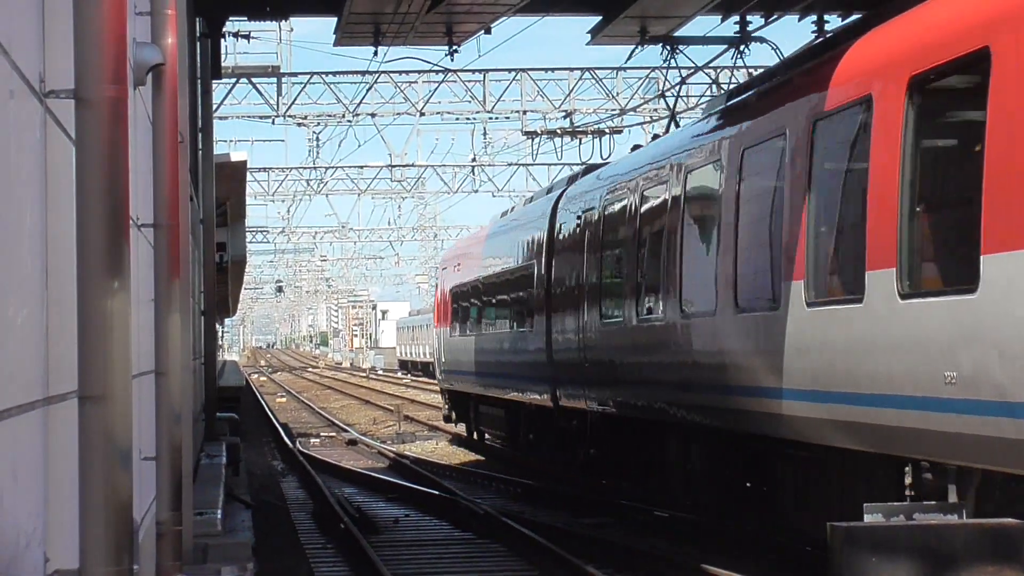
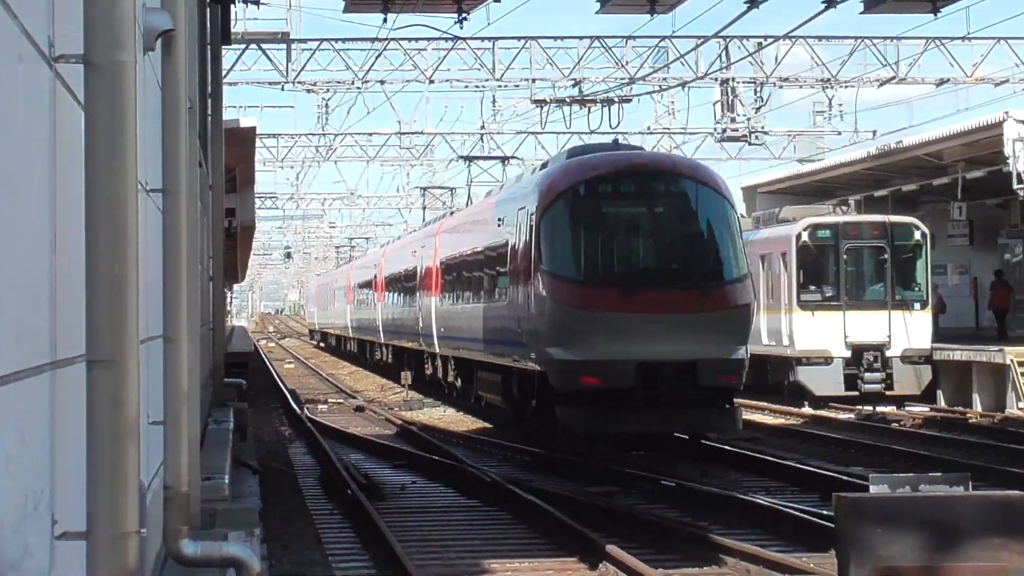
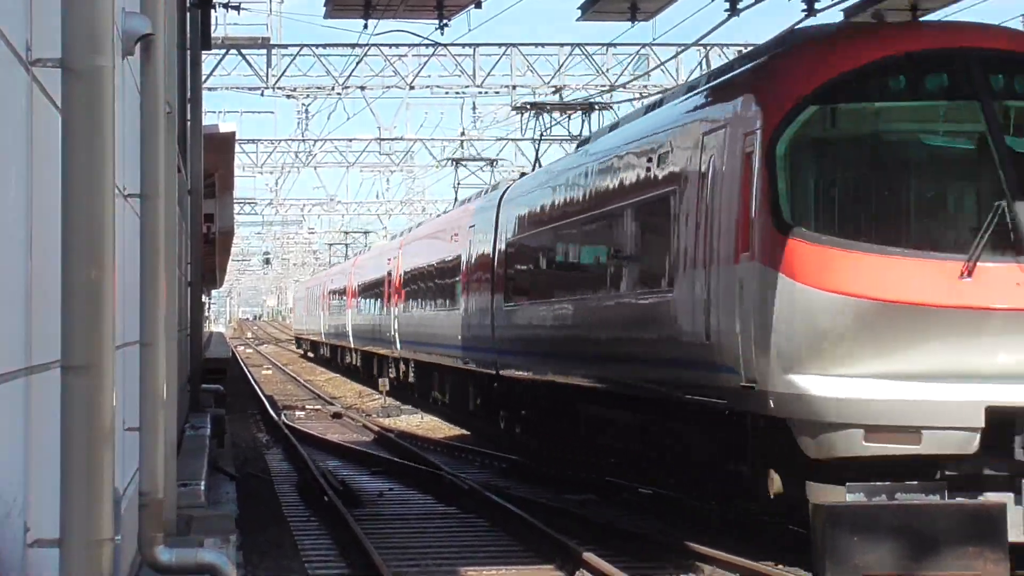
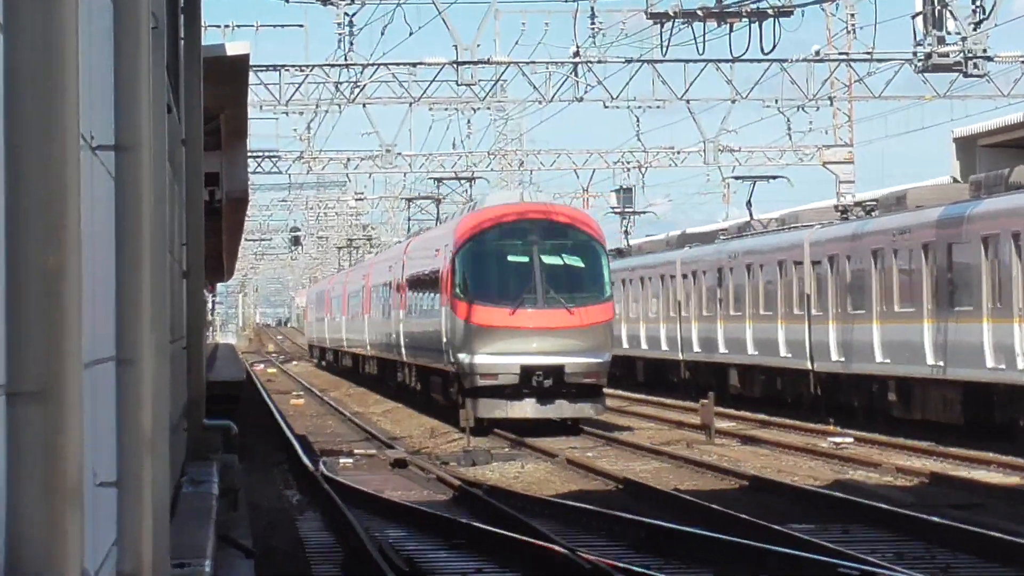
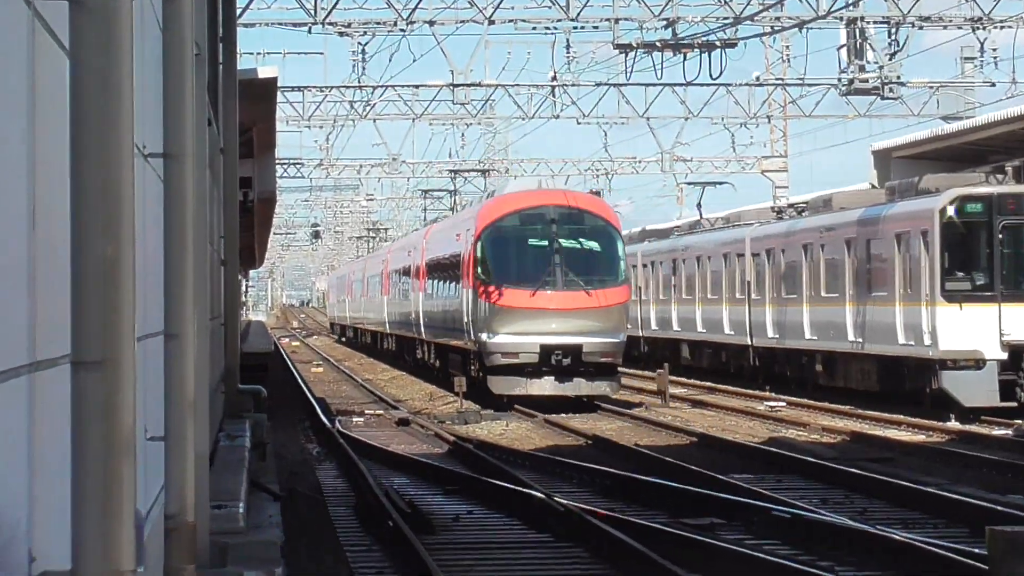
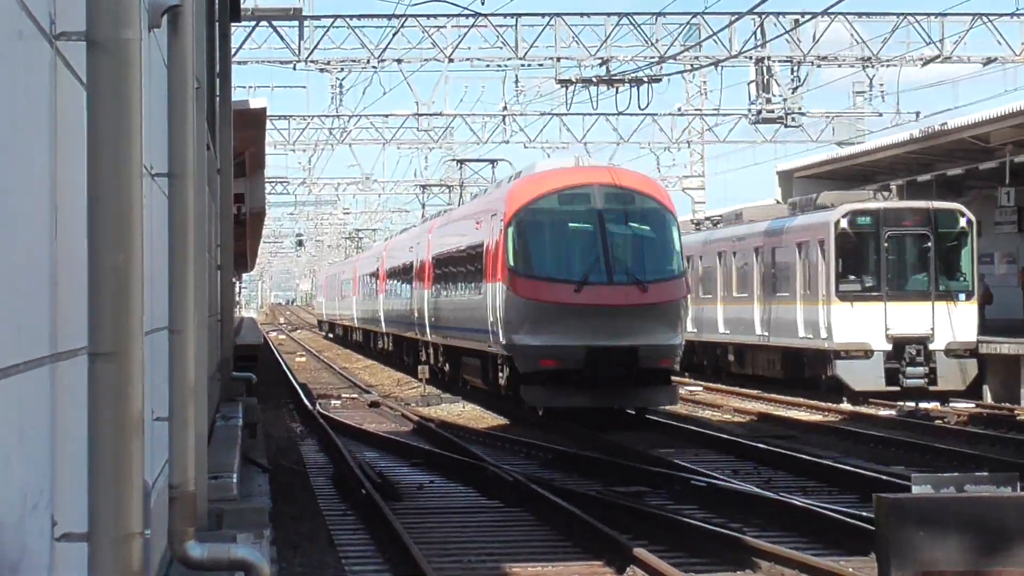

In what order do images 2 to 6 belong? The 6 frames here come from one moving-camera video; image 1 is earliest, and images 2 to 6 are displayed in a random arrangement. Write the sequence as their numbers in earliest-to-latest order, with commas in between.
3, 2, 6, 5, 4
